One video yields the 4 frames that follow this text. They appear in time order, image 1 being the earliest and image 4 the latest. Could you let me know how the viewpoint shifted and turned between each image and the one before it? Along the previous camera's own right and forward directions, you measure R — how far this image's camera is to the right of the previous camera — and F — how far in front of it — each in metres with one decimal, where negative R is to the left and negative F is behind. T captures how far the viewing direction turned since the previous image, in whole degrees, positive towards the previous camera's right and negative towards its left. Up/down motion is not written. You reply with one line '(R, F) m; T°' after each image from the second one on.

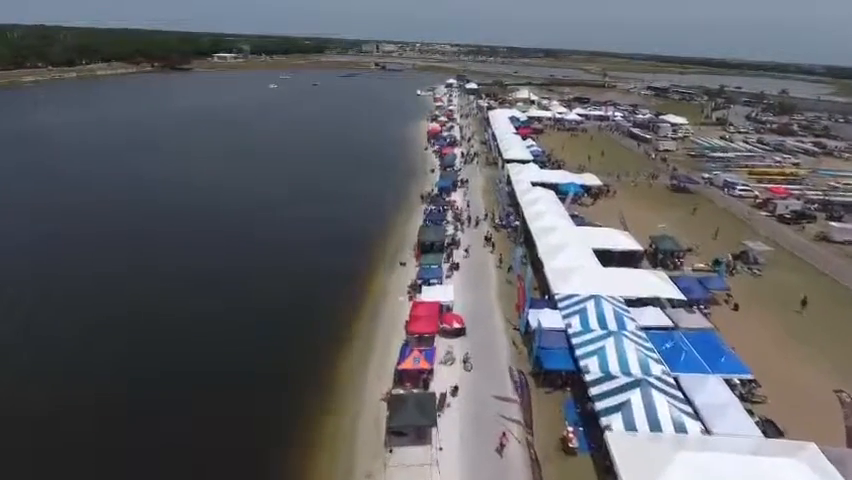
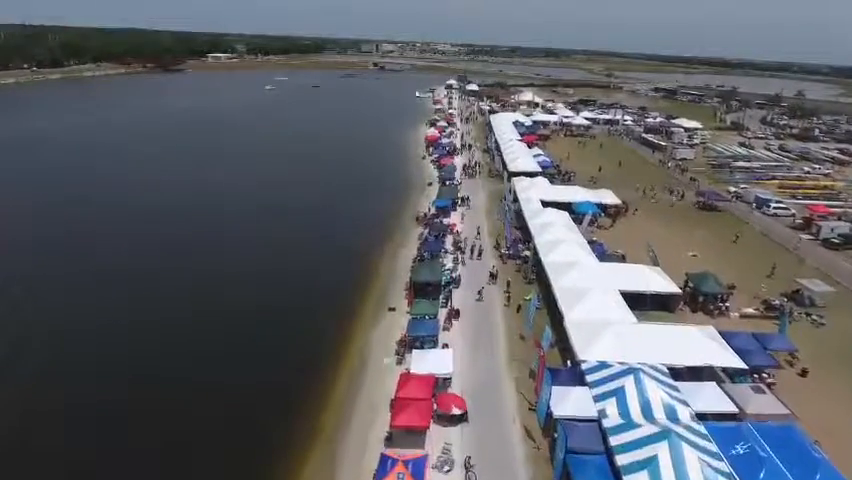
(+0.2, +4.4) m; 0°
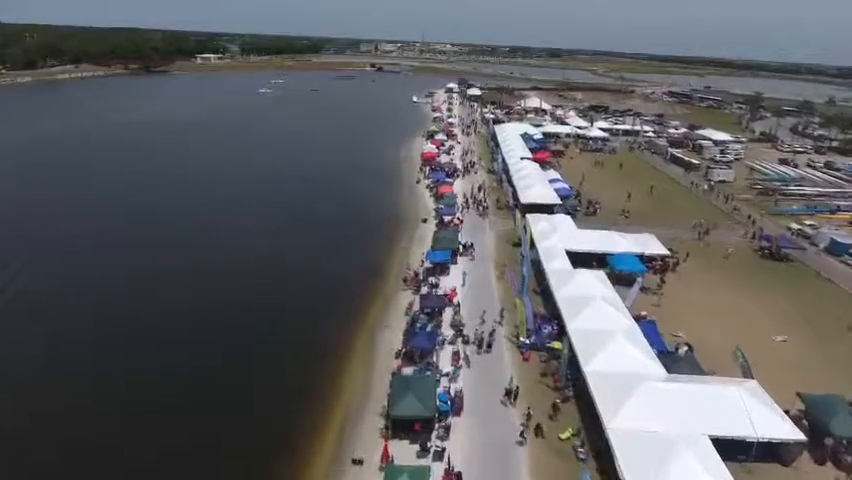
(+0.3, +7.6) m; 0°
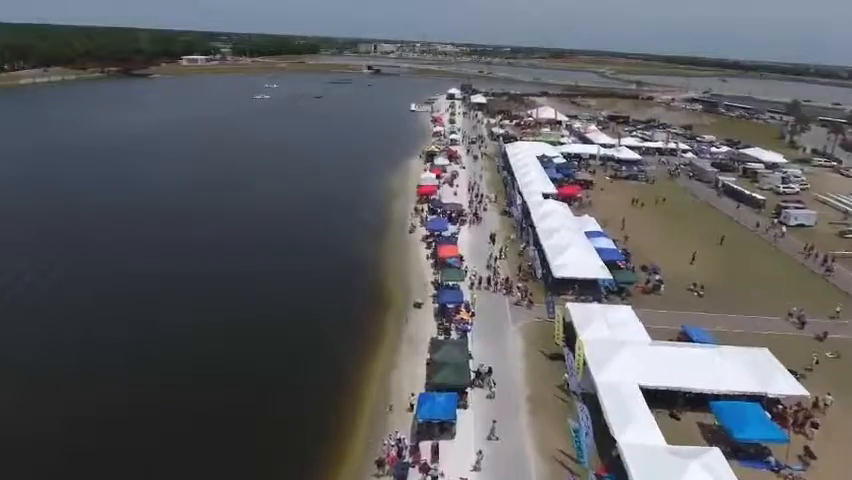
(+0.2, +9.9) m; 0°
